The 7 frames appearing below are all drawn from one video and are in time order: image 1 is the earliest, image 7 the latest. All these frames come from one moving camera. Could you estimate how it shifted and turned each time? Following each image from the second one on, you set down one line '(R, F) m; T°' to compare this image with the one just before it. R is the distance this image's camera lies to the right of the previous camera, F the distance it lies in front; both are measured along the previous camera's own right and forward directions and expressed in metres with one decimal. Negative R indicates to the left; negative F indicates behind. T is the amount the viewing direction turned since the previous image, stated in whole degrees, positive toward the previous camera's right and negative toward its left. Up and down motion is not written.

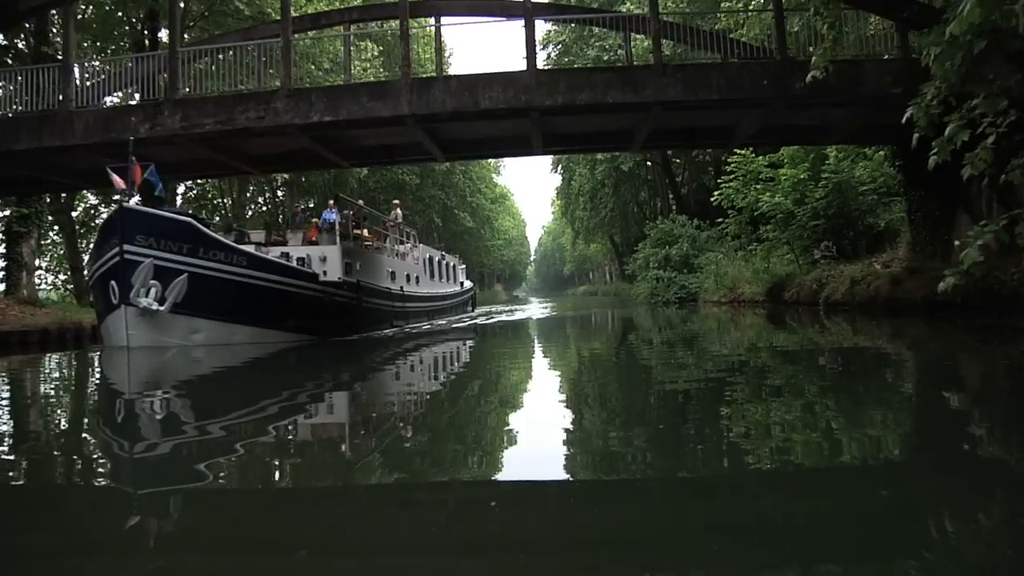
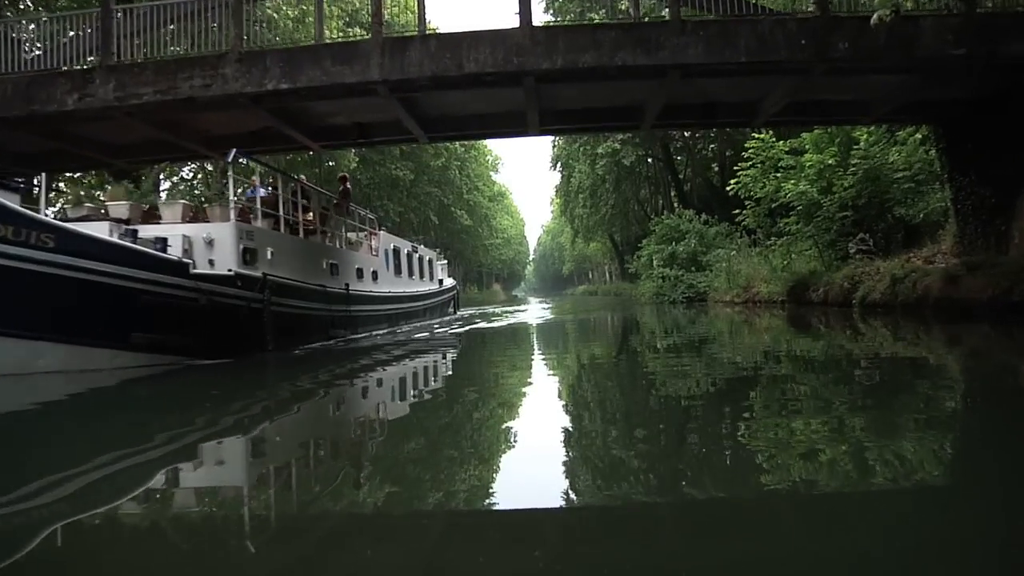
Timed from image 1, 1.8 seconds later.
(+0.1, +1.6) m; 0°
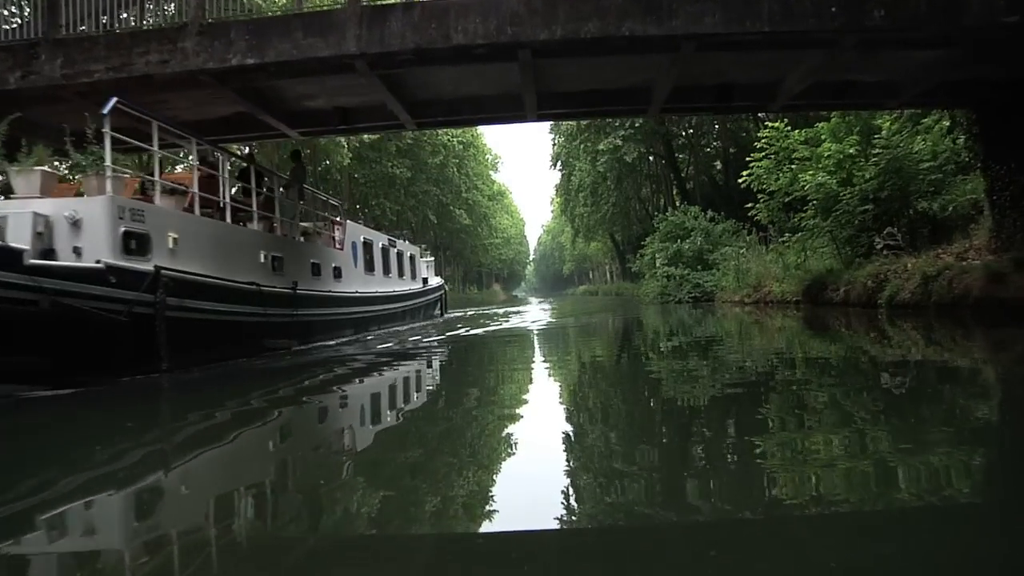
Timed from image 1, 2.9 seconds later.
(+0.1, +1.0) m; 0°
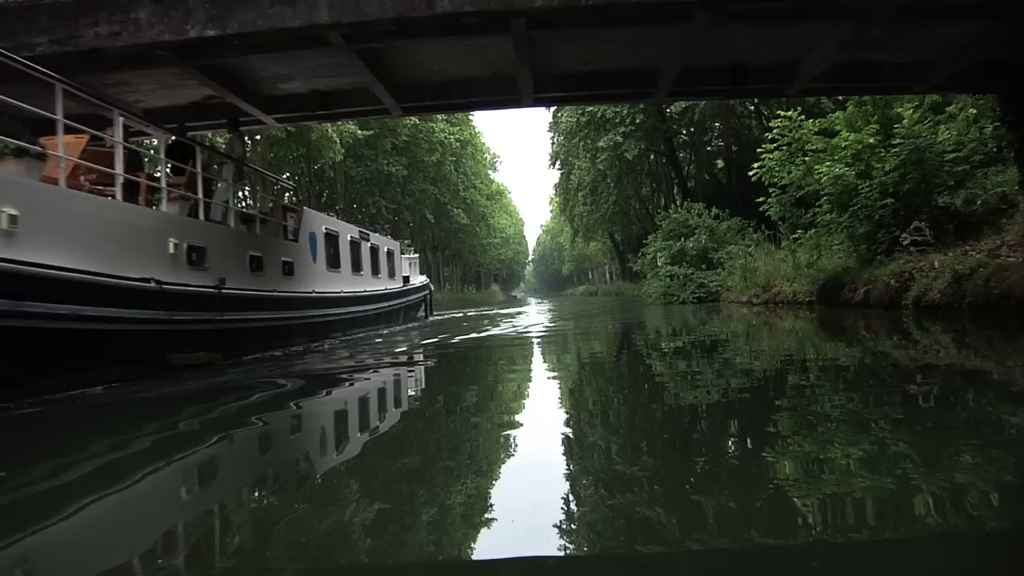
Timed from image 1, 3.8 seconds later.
(+0.1, +0.9) m; 0°
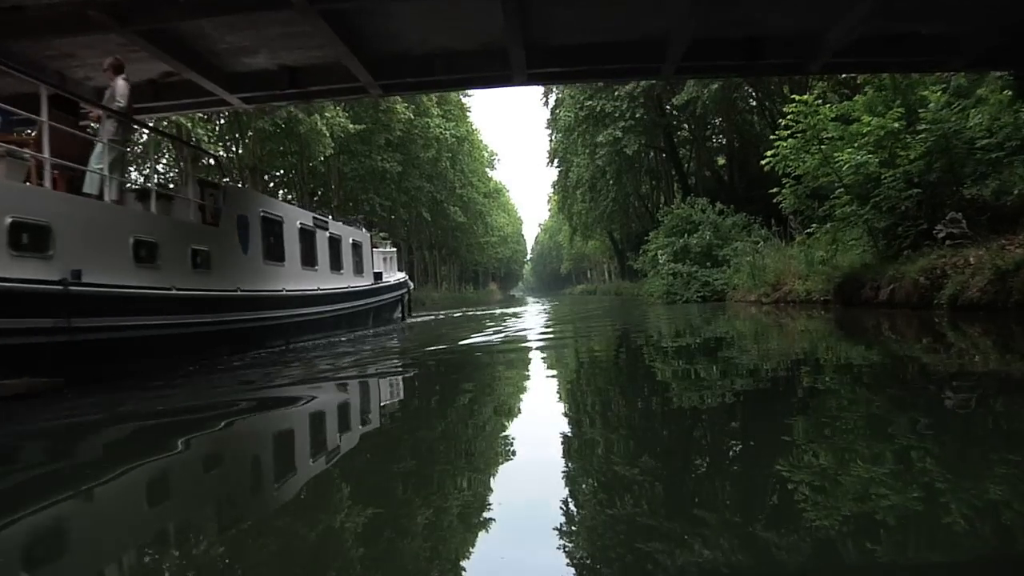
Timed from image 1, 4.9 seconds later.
(+0.1, +1.0) m; 0°
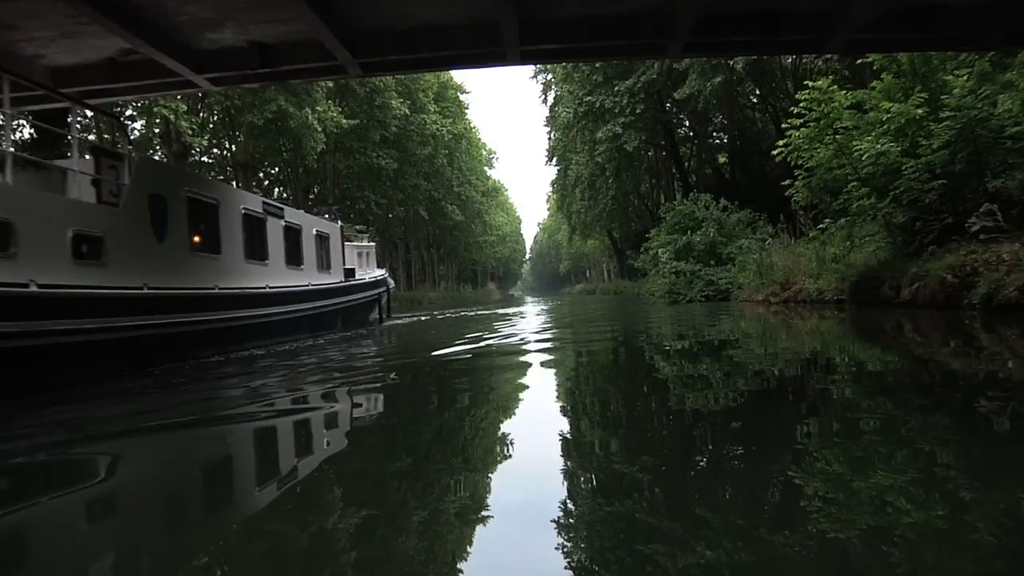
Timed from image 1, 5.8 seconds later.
(+0.1, +0.8) m; 0°
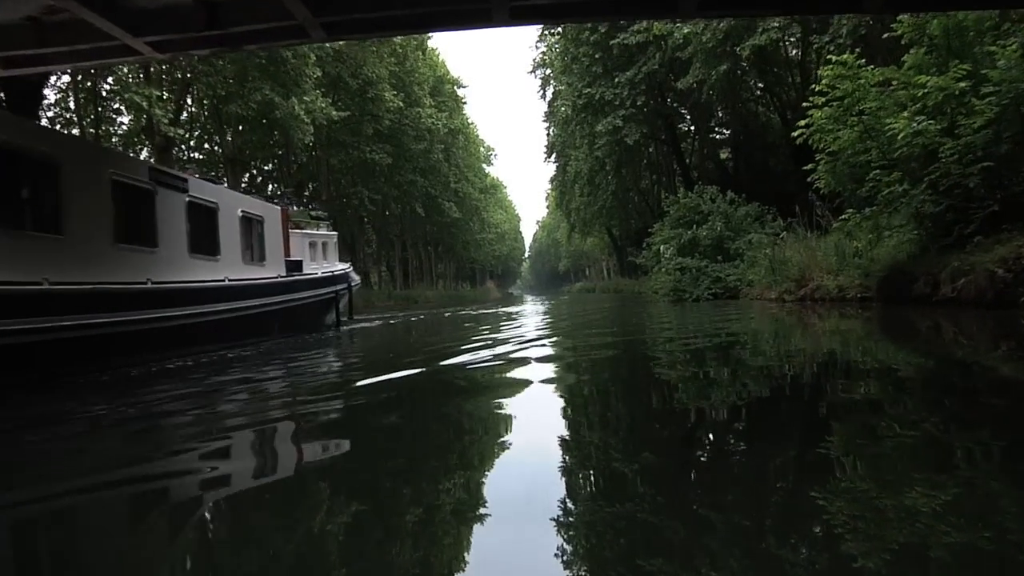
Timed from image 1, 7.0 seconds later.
(+0.1, +1.1) m; 0°
